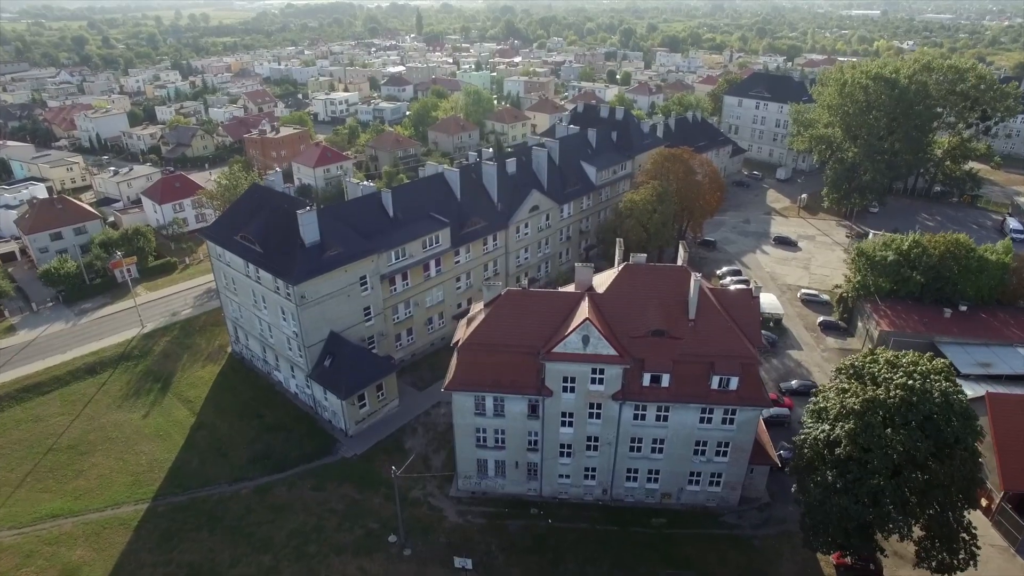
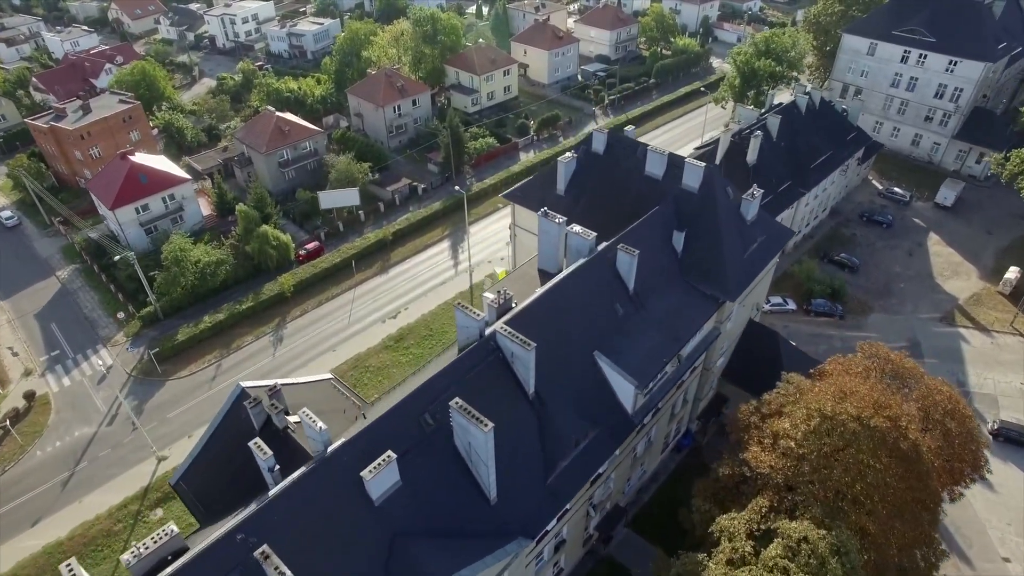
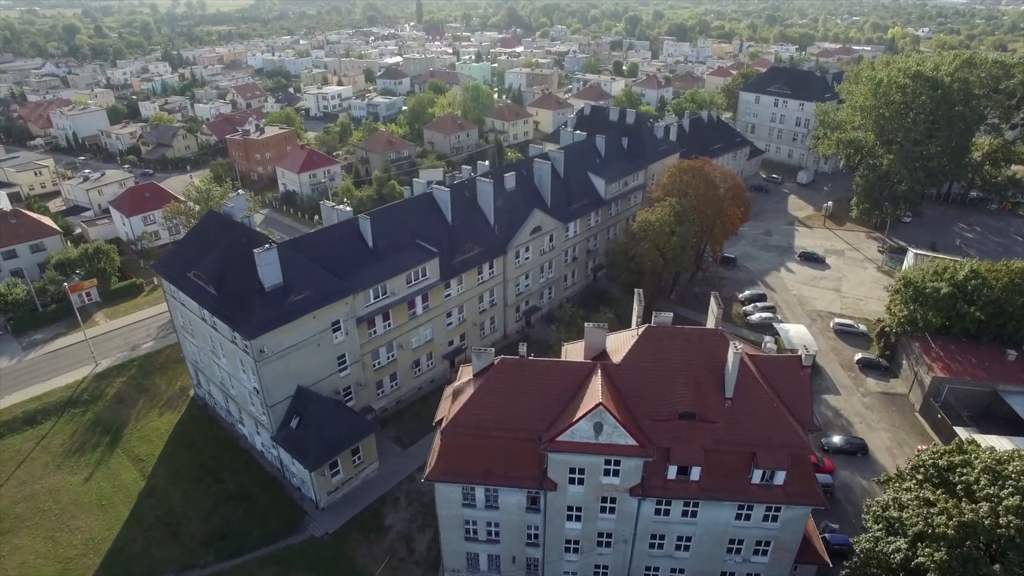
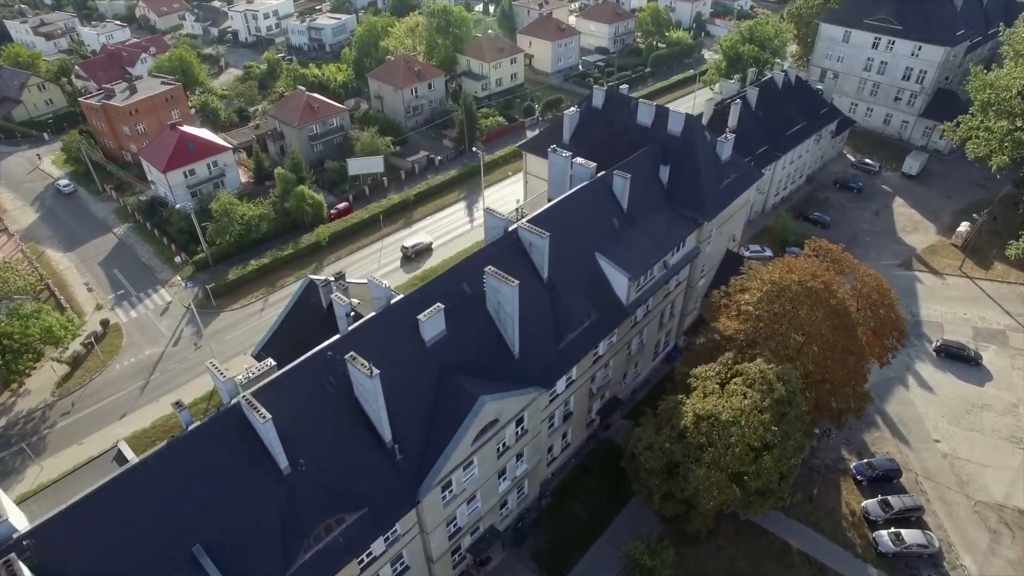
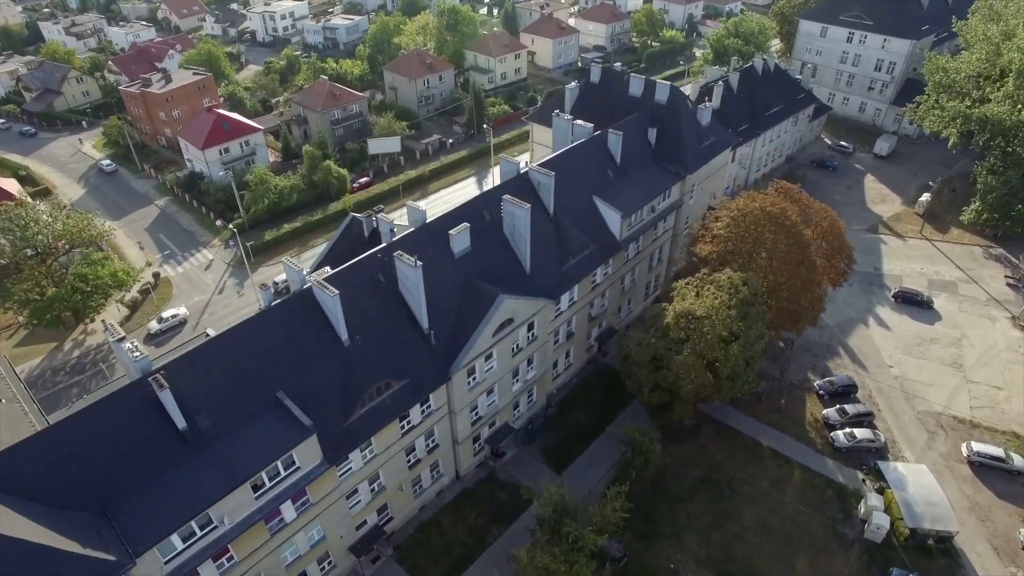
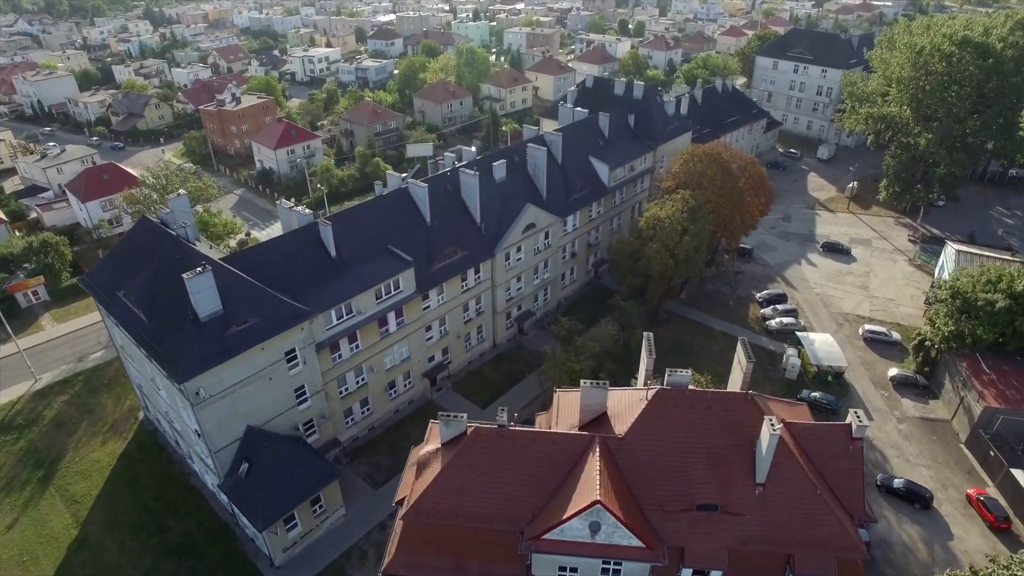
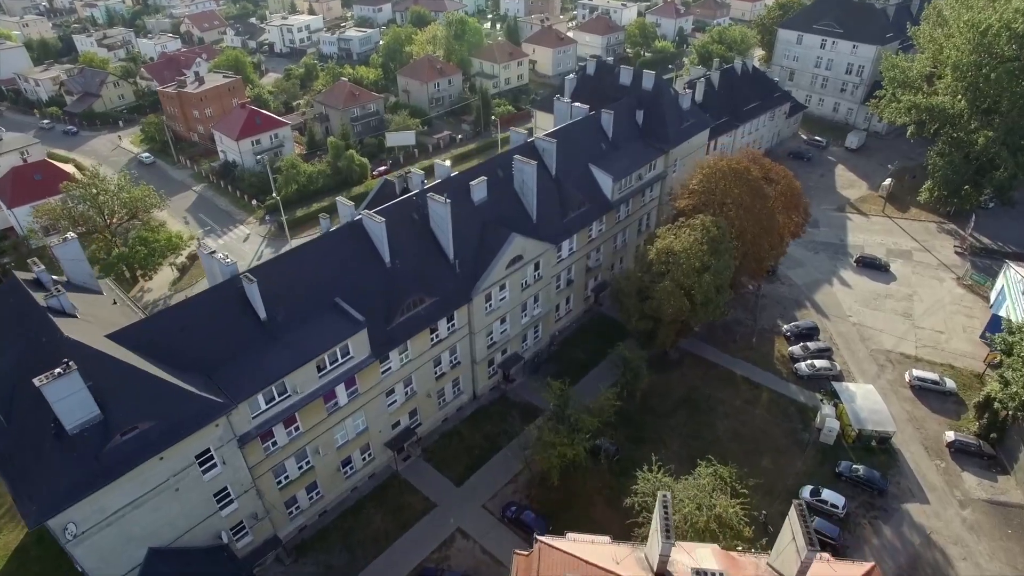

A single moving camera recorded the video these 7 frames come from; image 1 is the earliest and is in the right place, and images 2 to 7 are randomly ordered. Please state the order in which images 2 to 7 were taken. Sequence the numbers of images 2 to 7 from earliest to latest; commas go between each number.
3, 6, 7, 5, 4, 2
